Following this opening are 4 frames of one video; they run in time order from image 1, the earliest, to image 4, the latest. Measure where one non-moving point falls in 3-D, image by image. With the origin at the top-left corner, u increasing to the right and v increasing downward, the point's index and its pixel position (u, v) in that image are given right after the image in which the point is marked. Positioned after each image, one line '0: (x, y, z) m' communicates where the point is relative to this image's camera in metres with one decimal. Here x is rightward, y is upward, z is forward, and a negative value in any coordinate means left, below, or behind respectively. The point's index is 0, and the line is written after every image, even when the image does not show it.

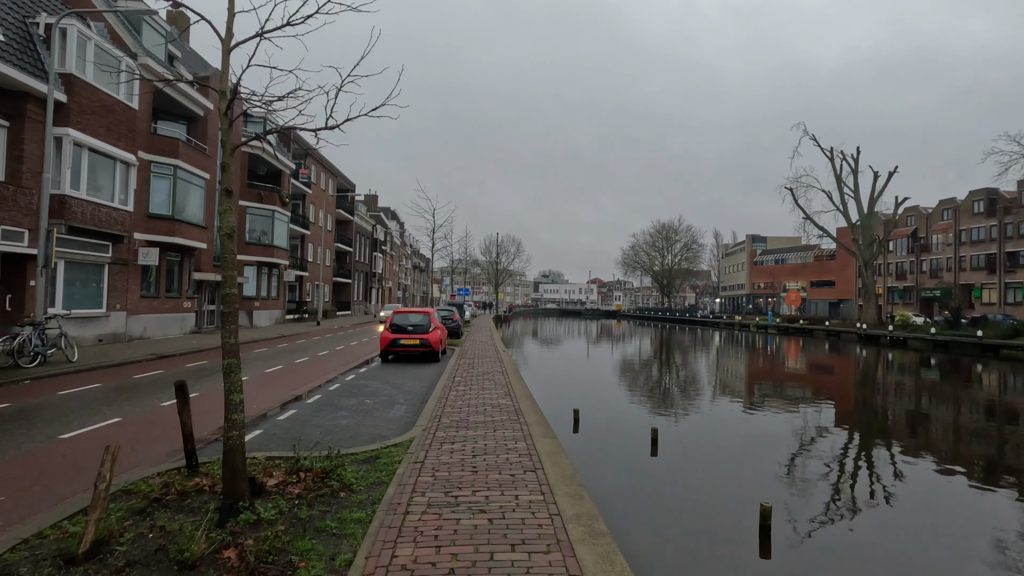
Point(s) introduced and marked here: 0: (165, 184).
0: (-10.7, +3.2, +17.7) m
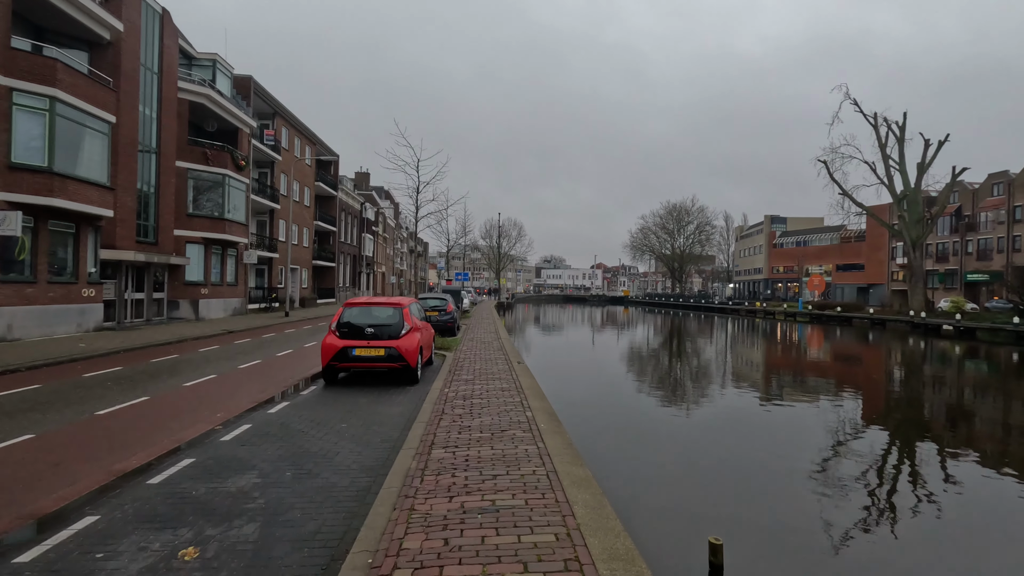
0: (-10.3, +3.6, +12.6) m
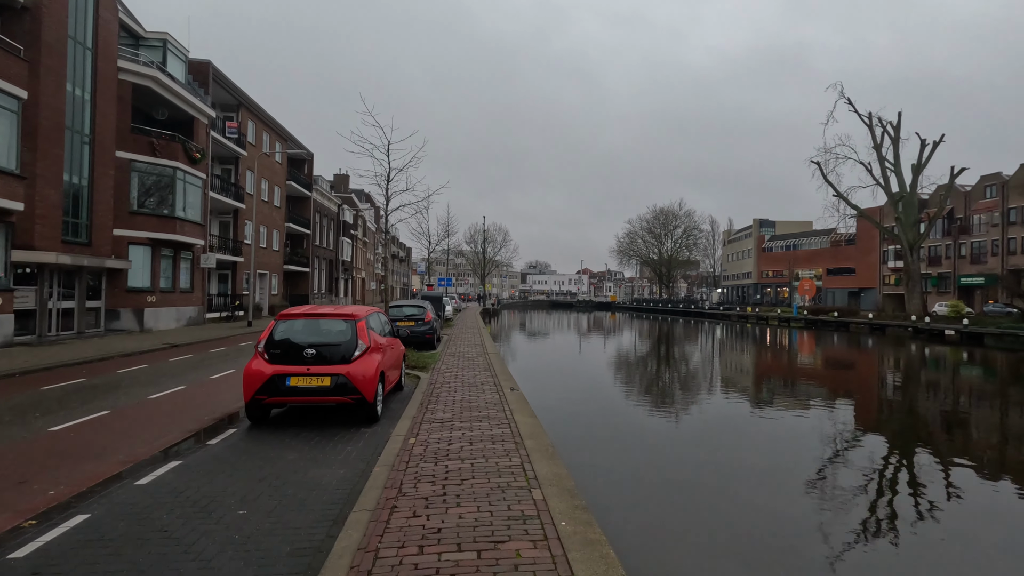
0: (-10.6, +3.5, +10.3) m
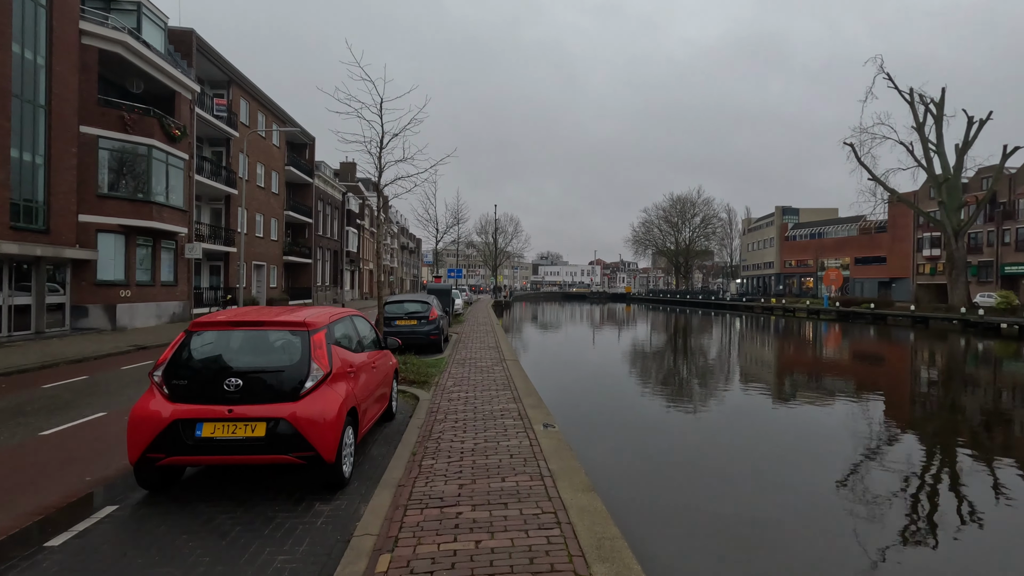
0: (-10.2, +3.5, +8.2) m
